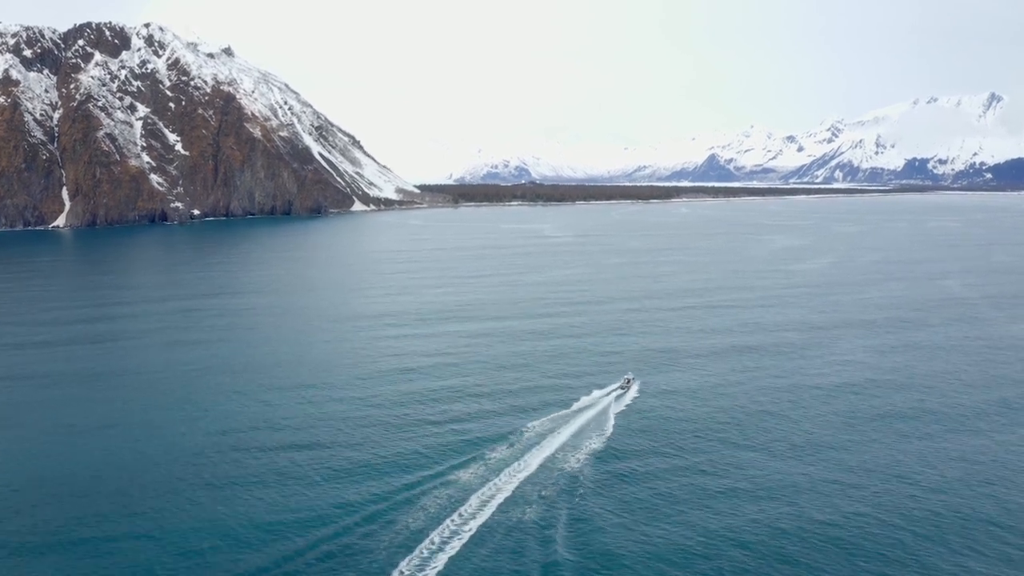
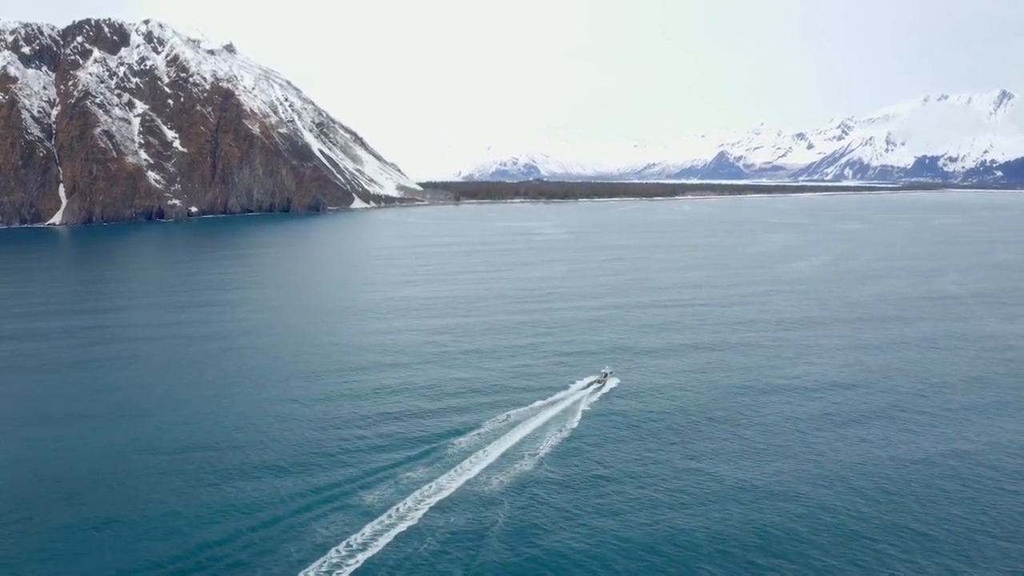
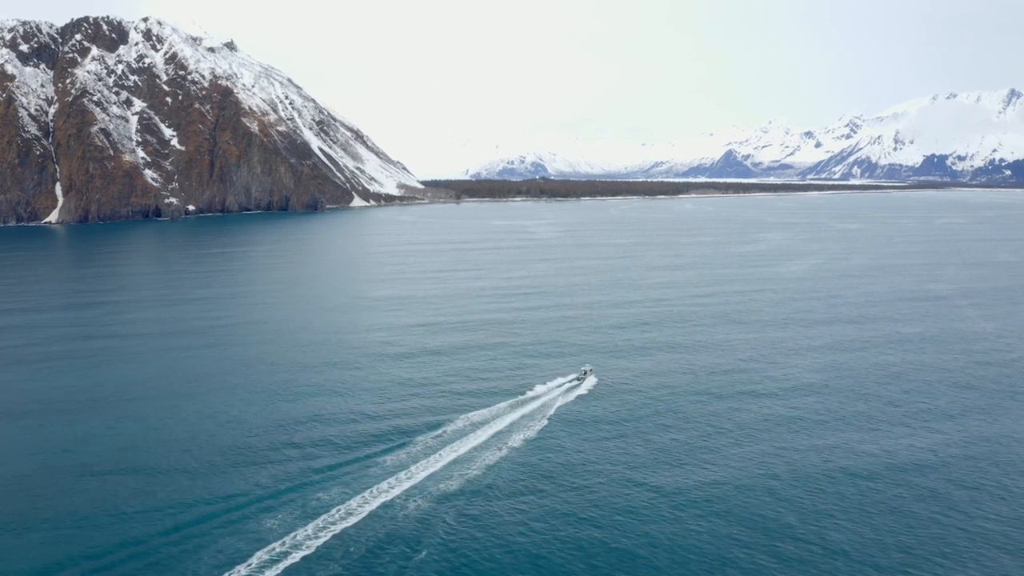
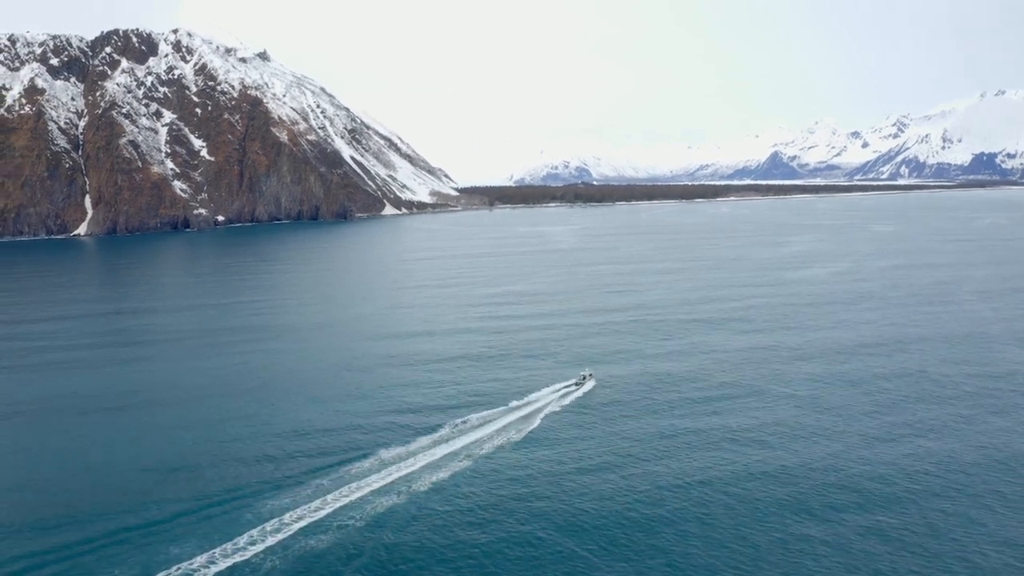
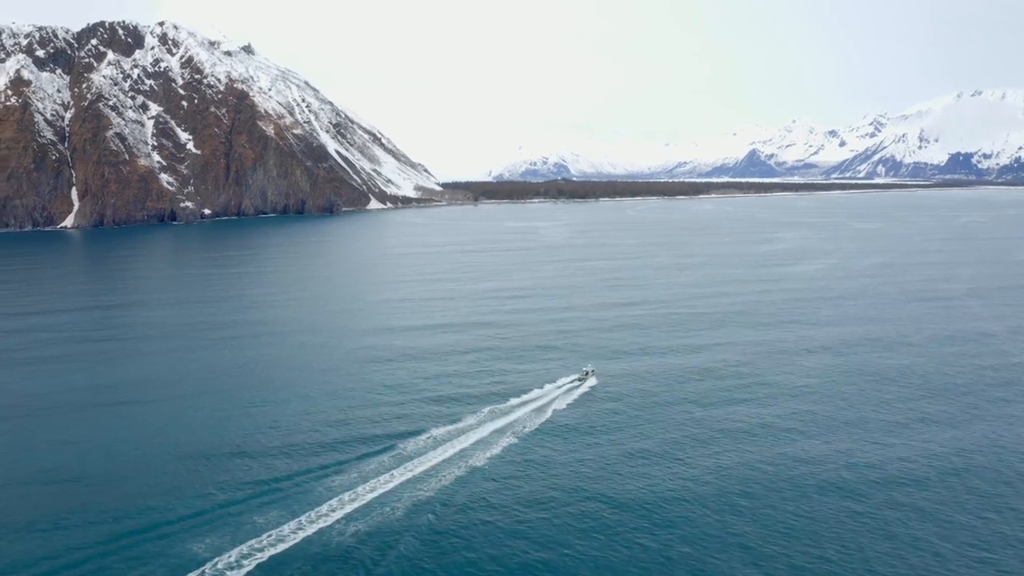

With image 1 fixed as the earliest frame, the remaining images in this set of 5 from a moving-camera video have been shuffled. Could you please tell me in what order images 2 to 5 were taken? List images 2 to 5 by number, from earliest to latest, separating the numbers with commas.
2, 3, 5, 4
